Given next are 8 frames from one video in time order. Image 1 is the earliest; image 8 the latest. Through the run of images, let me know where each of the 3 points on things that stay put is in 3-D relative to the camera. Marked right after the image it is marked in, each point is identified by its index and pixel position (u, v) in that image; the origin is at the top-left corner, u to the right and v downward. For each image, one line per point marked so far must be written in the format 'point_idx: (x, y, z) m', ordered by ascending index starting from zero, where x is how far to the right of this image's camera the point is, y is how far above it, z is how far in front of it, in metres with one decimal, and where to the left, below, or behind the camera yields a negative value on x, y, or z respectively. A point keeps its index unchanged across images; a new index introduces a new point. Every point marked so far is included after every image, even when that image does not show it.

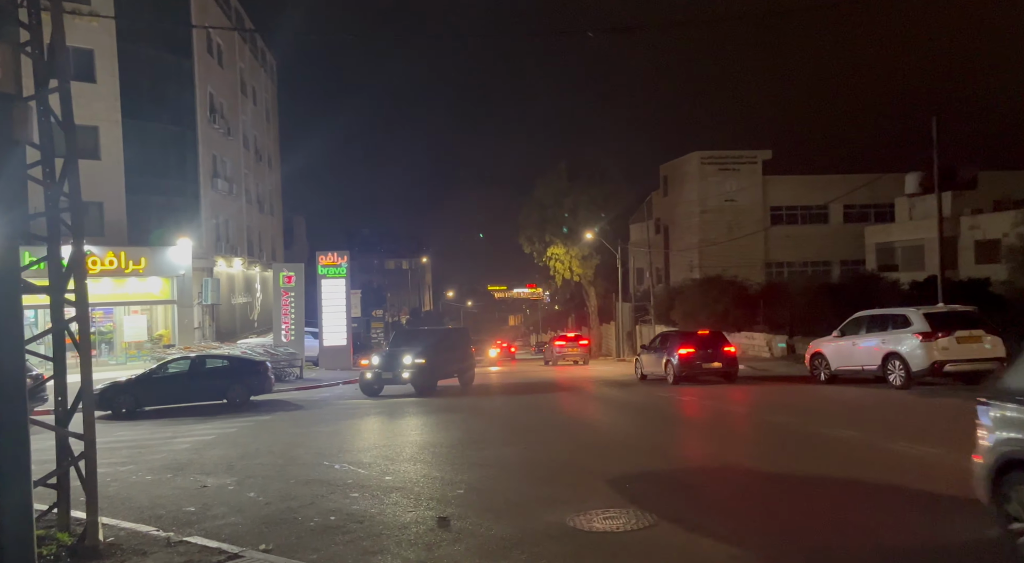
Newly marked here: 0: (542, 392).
0: (+0.7, -2.6, +18.4) m
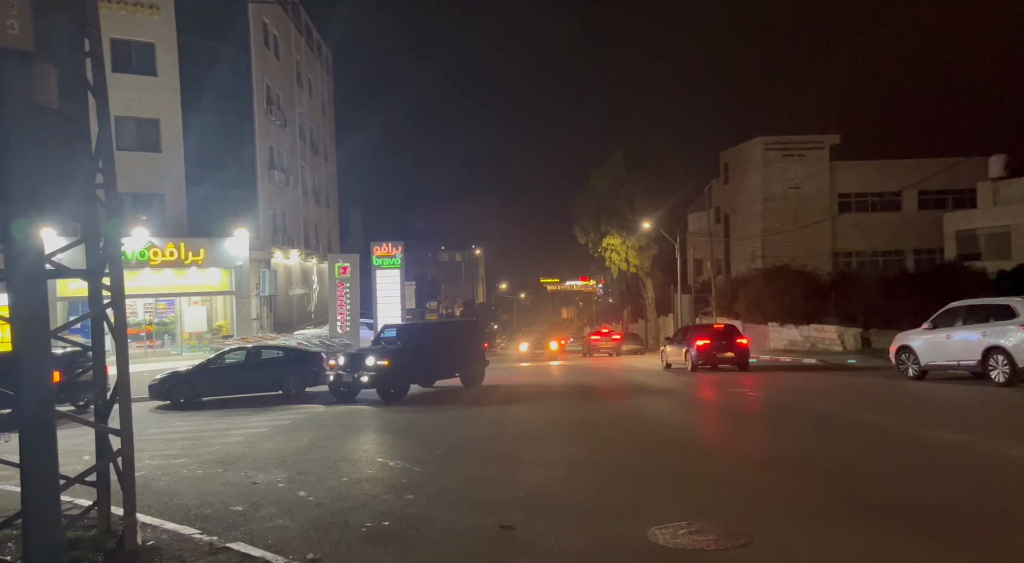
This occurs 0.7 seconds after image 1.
0: (+1.9, -2.3, +17.7) m
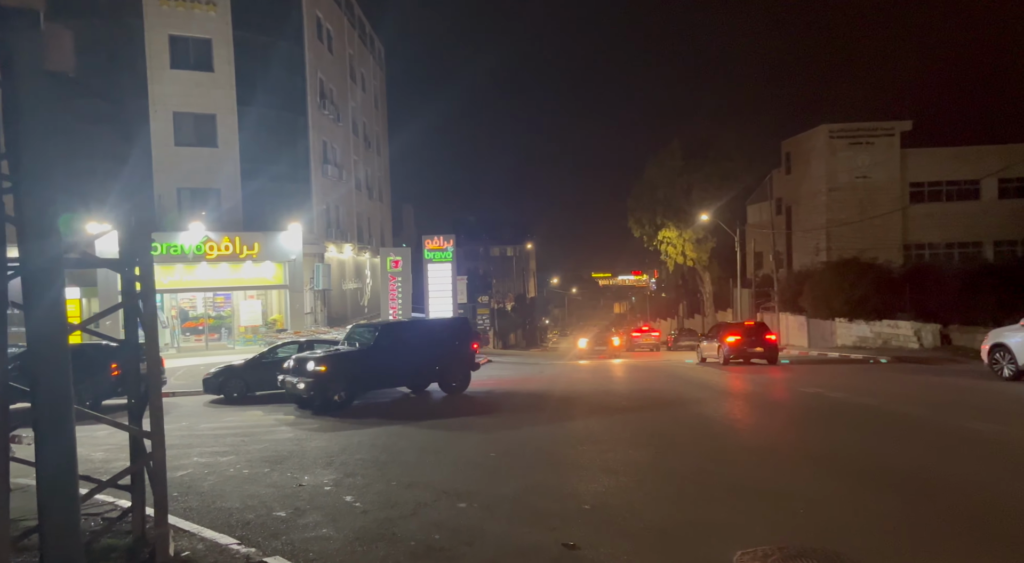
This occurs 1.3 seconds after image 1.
0: (+3.1, -2.2, +16.9) m
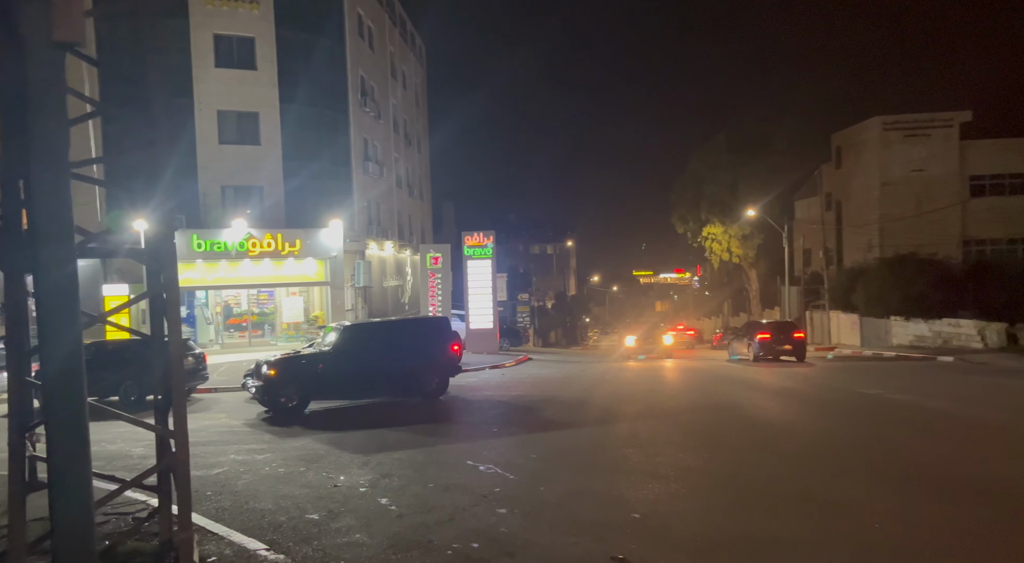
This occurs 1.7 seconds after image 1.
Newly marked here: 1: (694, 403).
0: (+3.9, -2.1, +16.3) m
1: (+2.9, -2.0, +13.3) m
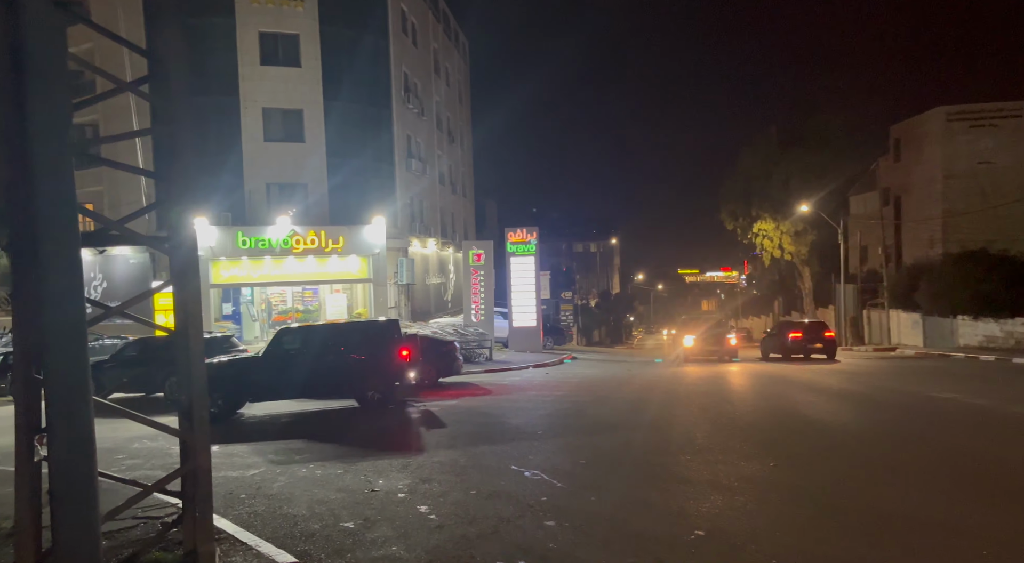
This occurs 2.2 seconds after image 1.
0: (+4.8, -2.0, +15.5) m
1: (+3.7, -1.9, +12.6) m
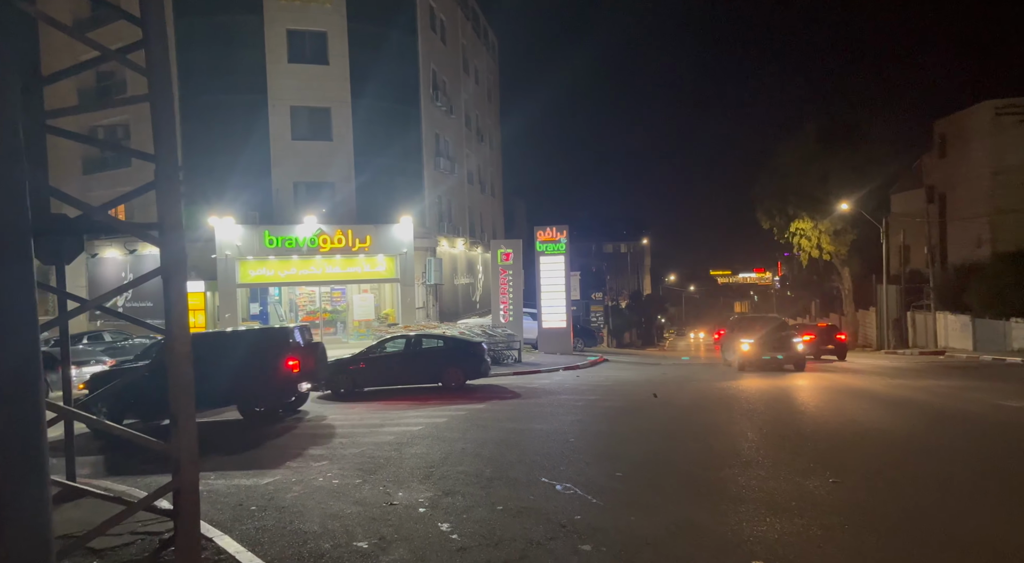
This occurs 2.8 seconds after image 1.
0: (+5.3, -2.0, +14.7) m
1: (+4.1, -1.9, +11.8) m
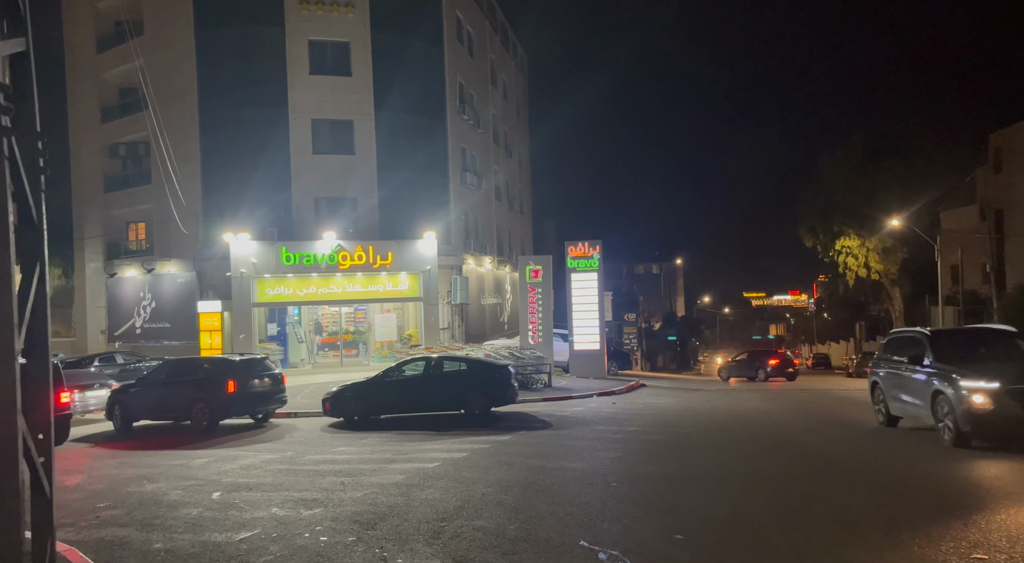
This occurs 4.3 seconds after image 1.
0: (+5.8, -2.3, +12.6) m
1: (+4.4, -2.1, +9.8) m
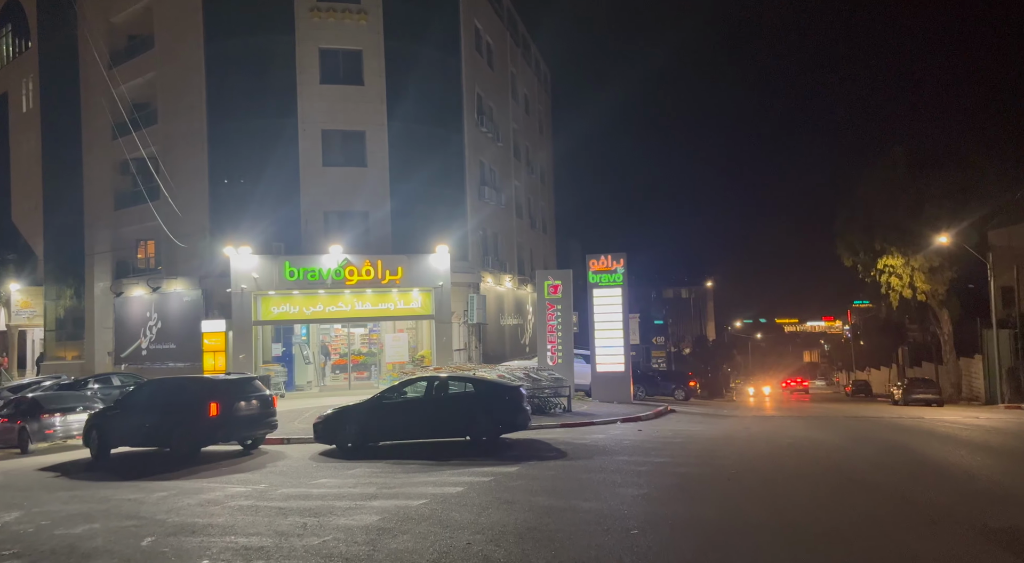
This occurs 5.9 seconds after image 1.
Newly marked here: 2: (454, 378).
0: (+5.8, -2.3, +10.4) m
1: (+4.4, -2.0, +7.6) m
2: (-1.2, -1.8, +15.9) m
